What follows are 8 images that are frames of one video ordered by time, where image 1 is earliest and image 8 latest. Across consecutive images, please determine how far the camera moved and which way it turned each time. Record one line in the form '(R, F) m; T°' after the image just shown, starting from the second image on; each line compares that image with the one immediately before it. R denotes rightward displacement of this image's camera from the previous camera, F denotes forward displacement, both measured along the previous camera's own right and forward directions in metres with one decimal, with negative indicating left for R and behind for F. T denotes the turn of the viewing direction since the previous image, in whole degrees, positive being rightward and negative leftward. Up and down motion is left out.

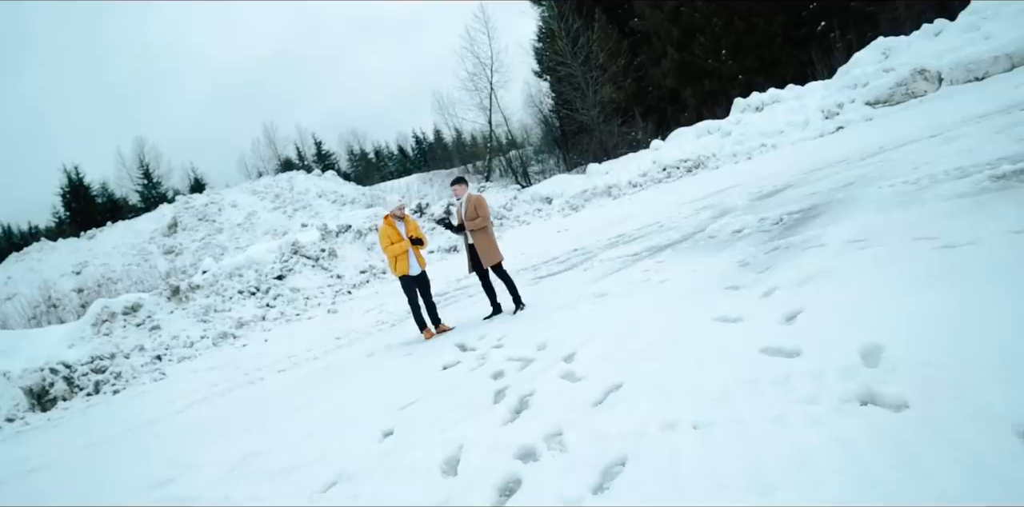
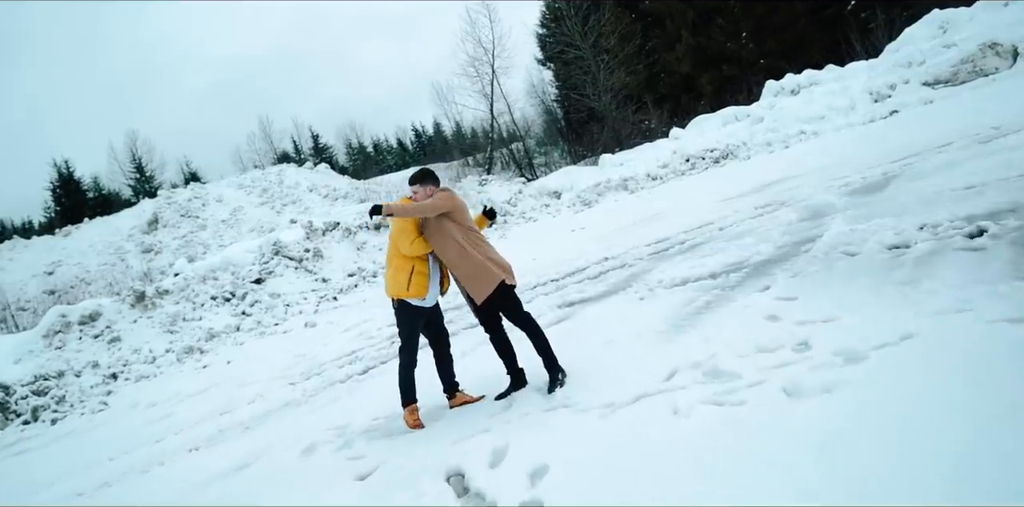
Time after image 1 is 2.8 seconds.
(-0.1, +2.4) m; 0°
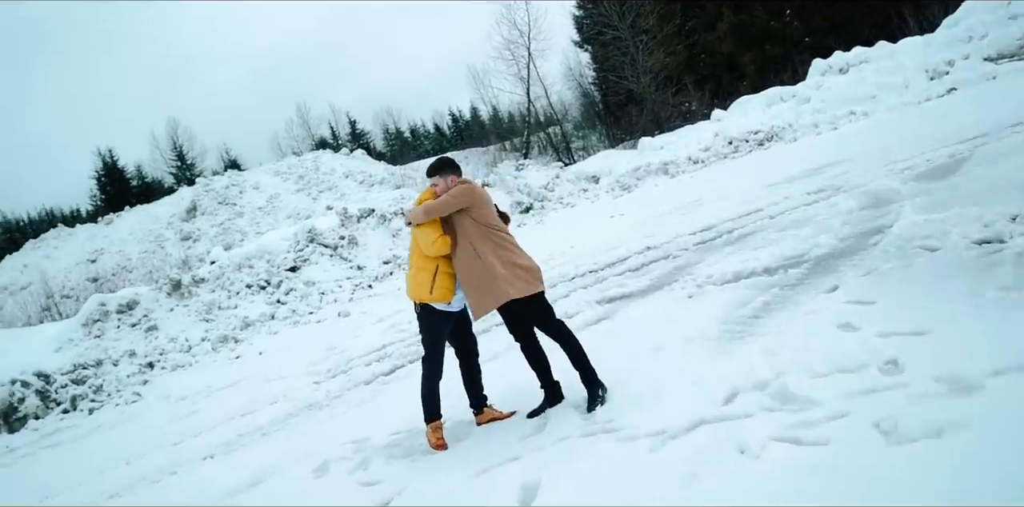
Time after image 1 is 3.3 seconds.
(0.0, +0.4) m; -3°
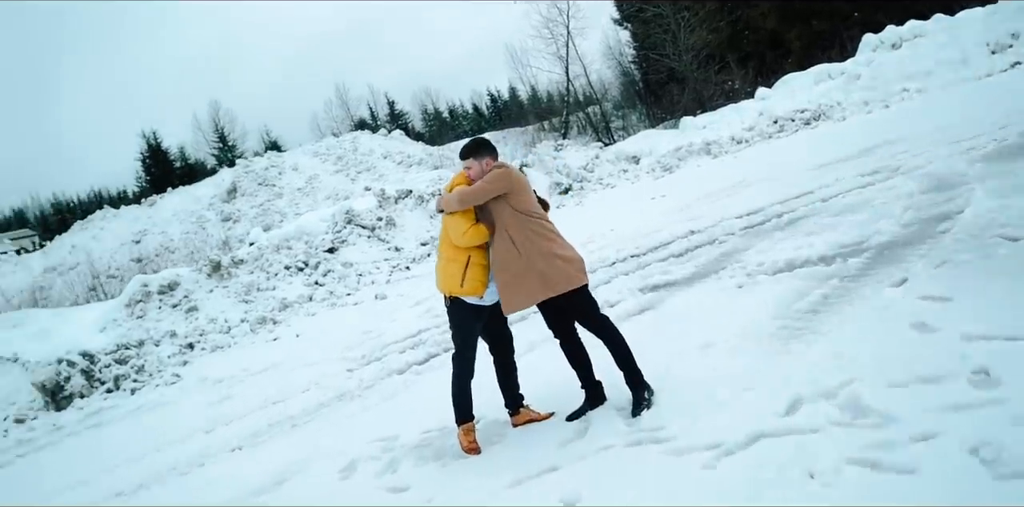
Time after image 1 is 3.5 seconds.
(0.0, +0.2) m; -3°
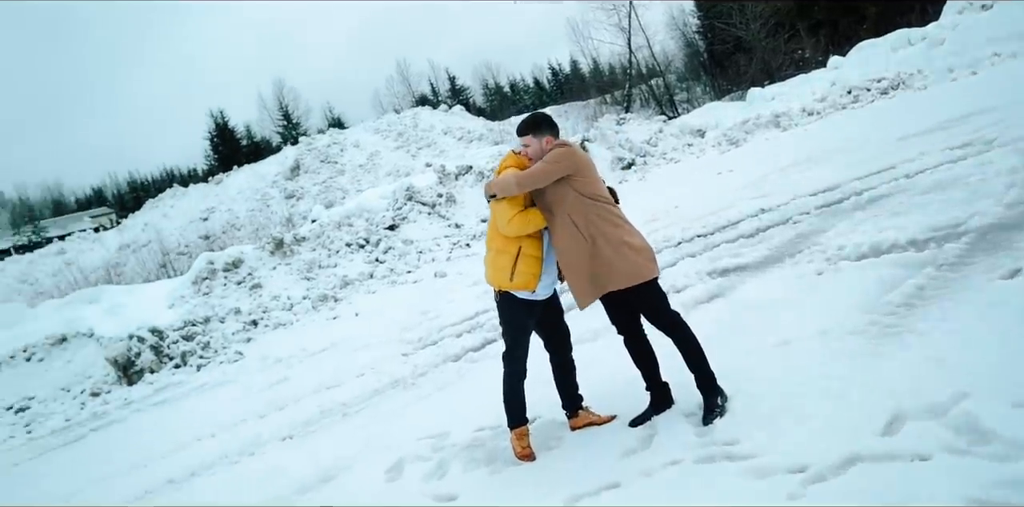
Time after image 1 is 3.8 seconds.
(0.0, +0.3) m; -4°
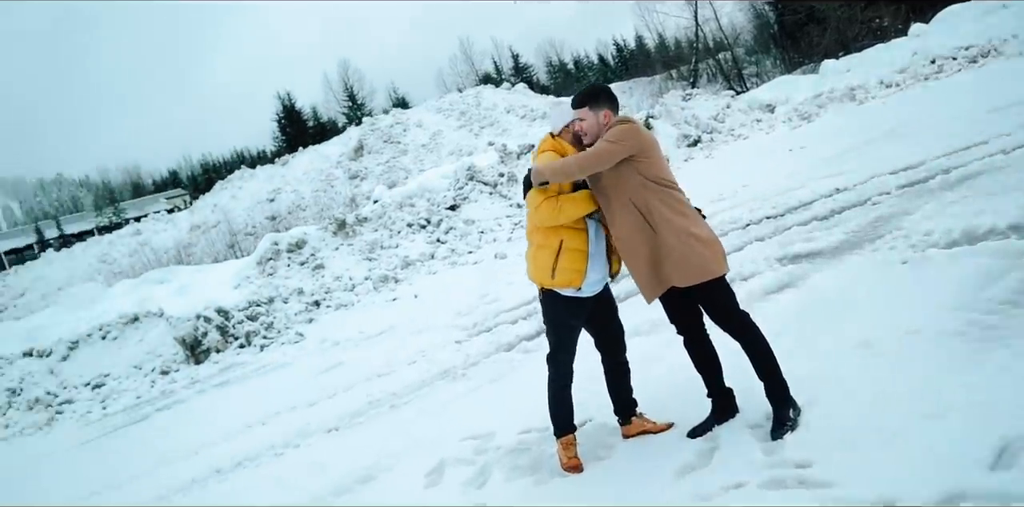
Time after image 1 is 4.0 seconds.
(+0.1, +0.3) m; -4°
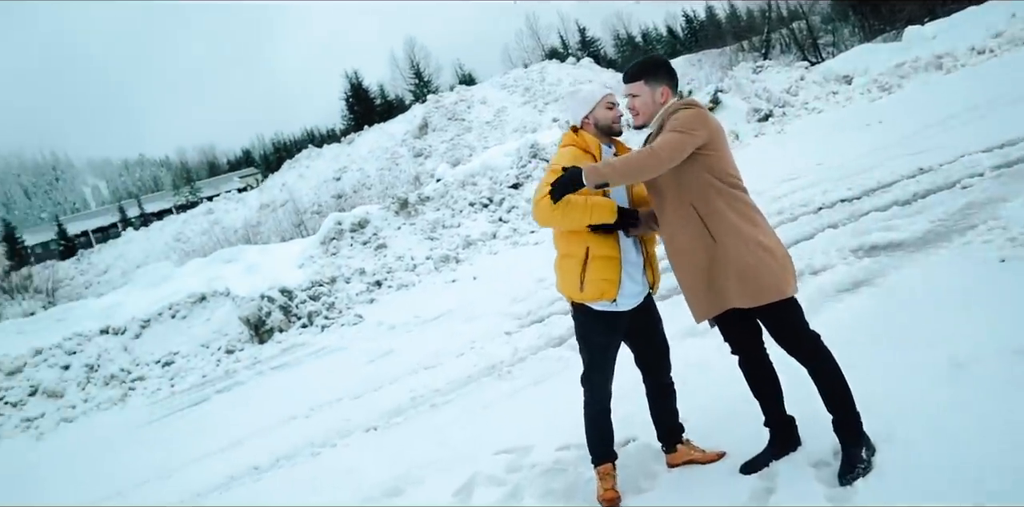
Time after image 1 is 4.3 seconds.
(+0.1, +0.3) m; -5°
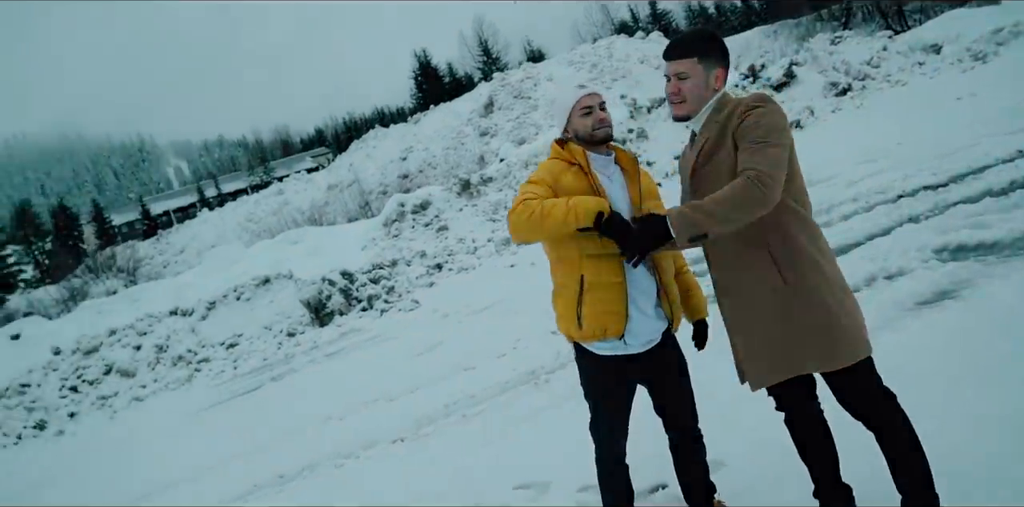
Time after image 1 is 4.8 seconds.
(+0.2, +0.4) m; -5°
